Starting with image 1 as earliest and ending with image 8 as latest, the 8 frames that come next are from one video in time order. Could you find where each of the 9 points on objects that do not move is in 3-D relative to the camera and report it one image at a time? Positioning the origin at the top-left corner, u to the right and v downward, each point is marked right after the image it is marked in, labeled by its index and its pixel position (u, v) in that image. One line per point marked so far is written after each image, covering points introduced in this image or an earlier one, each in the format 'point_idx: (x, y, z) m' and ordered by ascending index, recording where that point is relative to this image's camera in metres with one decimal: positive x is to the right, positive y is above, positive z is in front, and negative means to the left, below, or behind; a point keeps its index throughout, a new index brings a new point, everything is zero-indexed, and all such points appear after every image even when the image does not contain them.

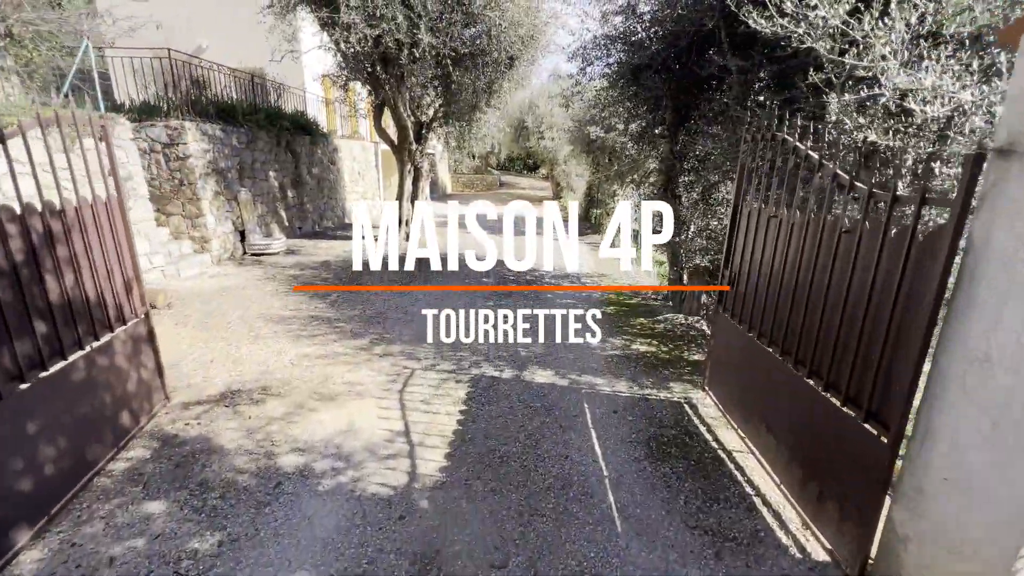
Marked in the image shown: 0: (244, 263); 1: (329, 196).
0: (-4.1, +0.4, +6.9) m
1: (-4.3, +2.2, +10.7) m
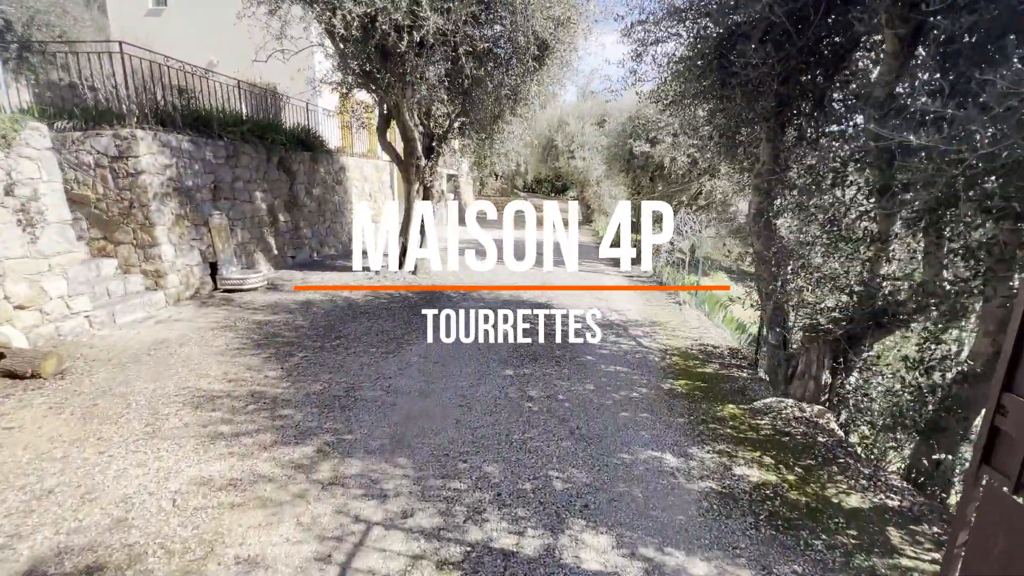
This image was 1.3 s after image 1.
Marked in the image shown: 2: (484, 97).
0: (-3.8, -0.2, +5.6) m
1: (-3.8, +1.4, +9.5) m
2: (-0.5, +2.9, +6.8) m
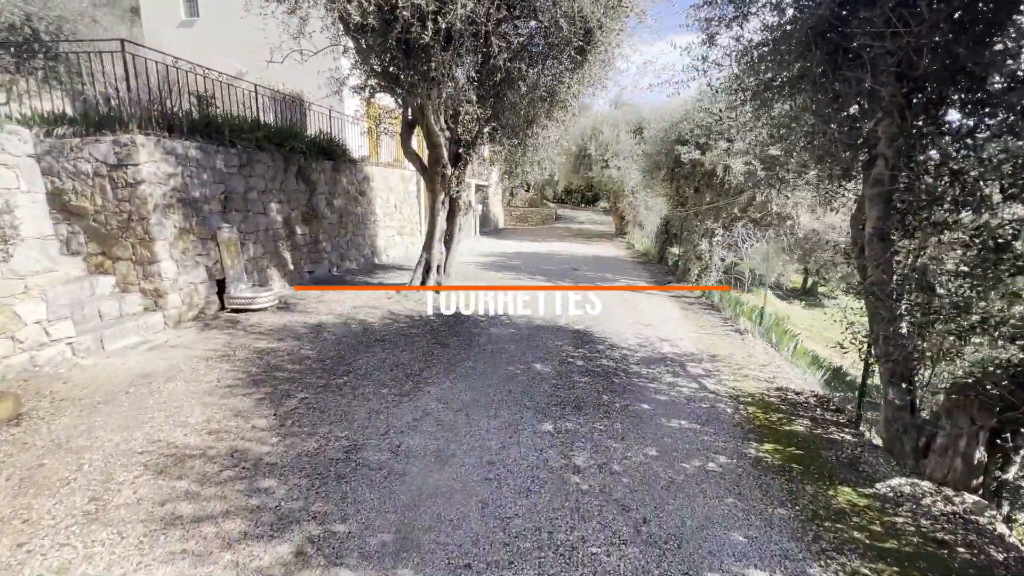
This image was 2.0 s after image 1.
0: (-3.4, -0.4, +5.1) m
1: (-3.1, +1.1, +9.0) m
2: (0.0, +2.6, +6.1) m
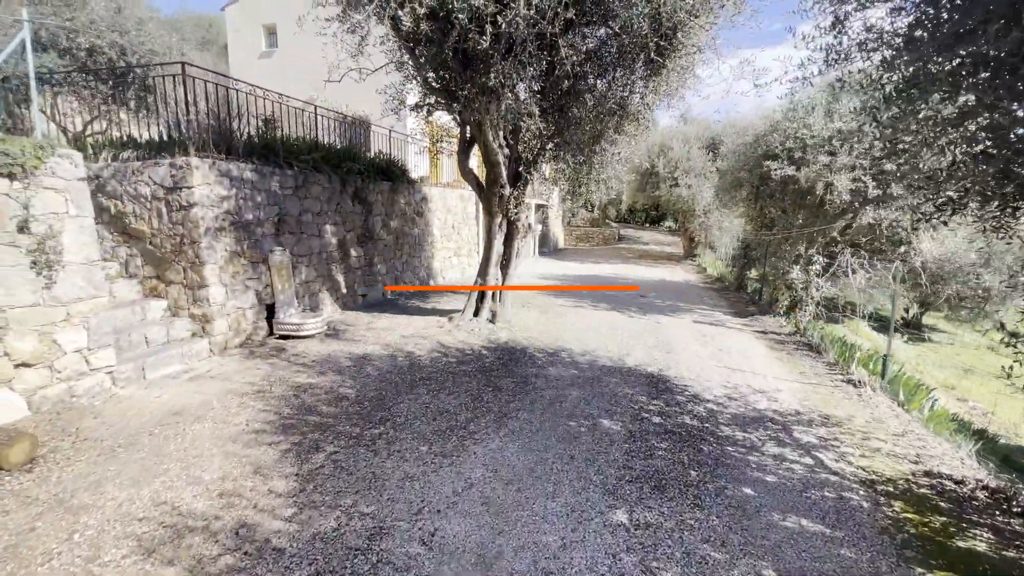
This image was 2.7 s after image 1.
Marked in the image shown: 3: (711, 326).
0: (-2.8, -0.7, +4.9) m
1: (-2.0, +0.7, +8.7) m
2: (+0.8, +2.2, +5.6) m
3: (+3.2, -0.6, +7.2) m
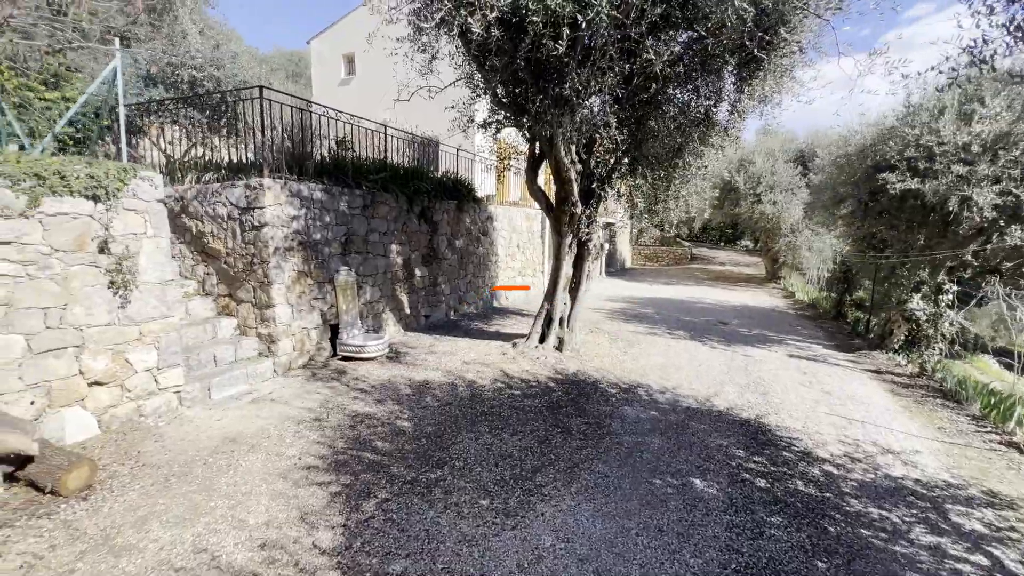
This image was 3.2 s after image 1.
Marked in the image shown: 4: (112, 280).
0: (-2.0, -0.9, +4.8) m
1: (-0.7, +0.3, +8.5) m
2: (+1.7, +1.9, +5.1) m
3: (+4.2, -1.0, +6.2) m
4: (-3.0, +0.1, +3.3) m
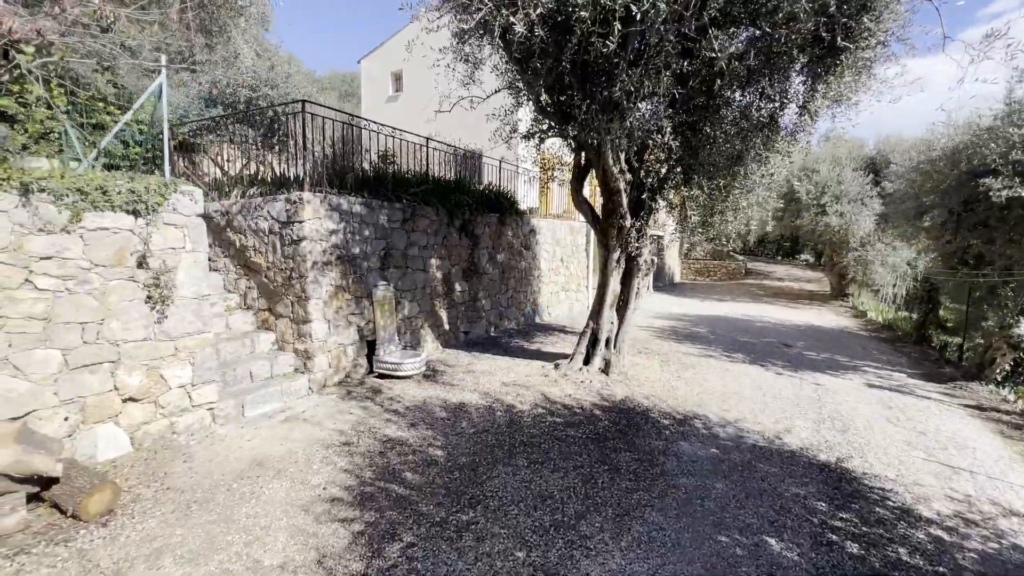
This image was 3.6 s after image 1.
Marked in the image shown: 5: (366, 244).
0: (-1.6, -1.1, +4.6) m
1: (+0.1, 0.0, +8.3) m
2: (+2.1, +1.6, +4.7) m
3: (+4.7, -1.3, +5.5) m
4: (-2.7, -0.1, +3.3) m
5: (-1.7, +0.5, +5.2) m
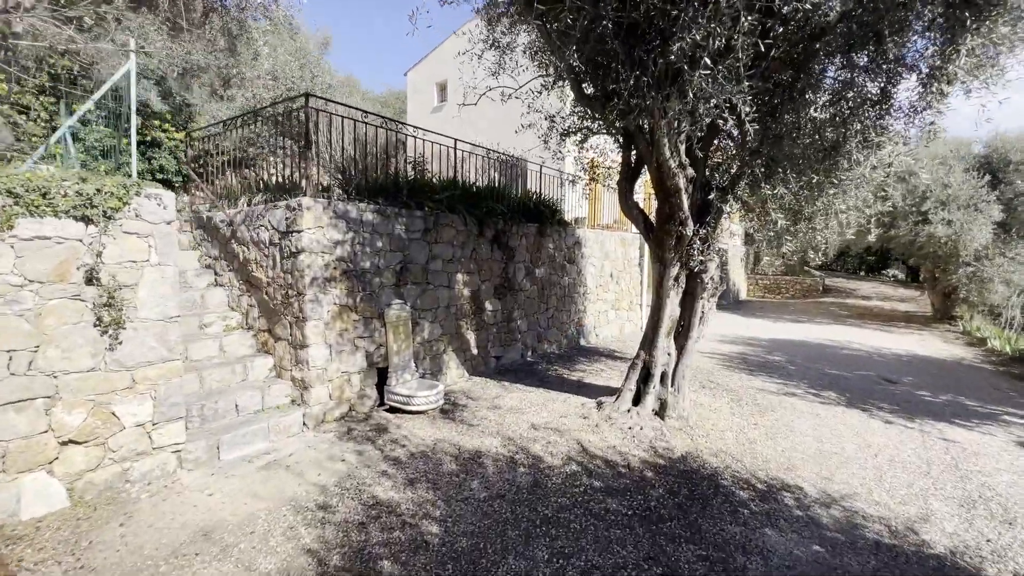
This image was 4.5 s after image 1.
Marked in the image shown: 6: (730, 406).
0: (-1.4, -1.3, +4.0) m
1: (+0.8, -0.3, +7.4) m
2: (+2.4, +1.4, +3.6) m
3: (+5.0, -1.5, +4.0) m
4: (-2.5, -0.2, +2.8) m
5: (-1.3, +0.3, +4.5) m
6: (+2.3, -1.2, +4.7) m
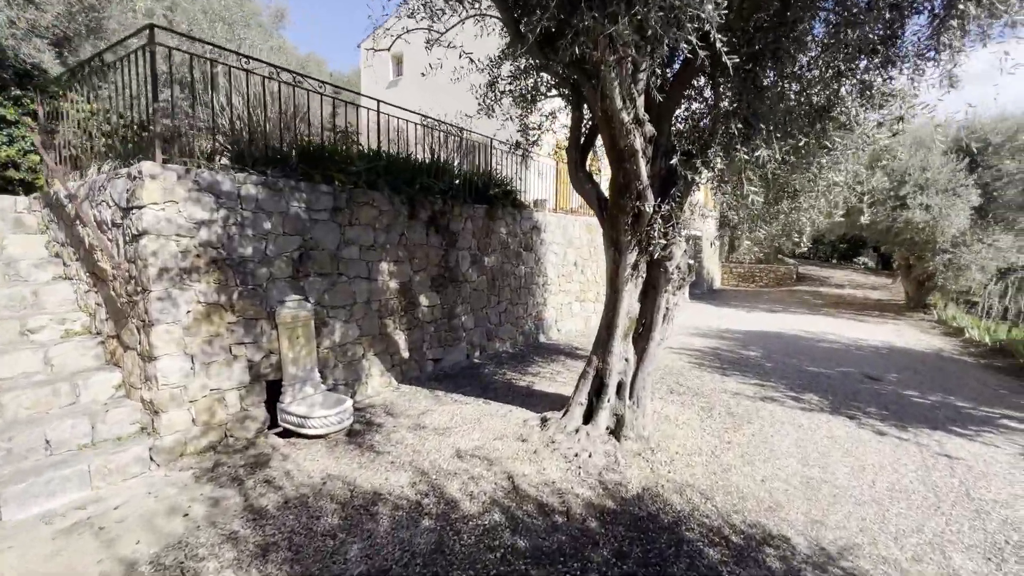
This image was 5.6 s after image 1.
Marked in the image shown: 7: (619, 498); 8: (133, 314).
0: (-2.0, -1.2, +3.1) m
1: (0.0, -0.2, +6.5) m
2: (+1.8, +1.5, +2.8) m
3: (+4.4, -1.5, +3.4) m
4: (-3.1, -0.2, +1.8) m
5: (-2.0, +0.4, +3.6) m
6: (+1.7, -1.1, +4.0) m
7: (+0.7, -1.3, +2.8) m
8: (-2.6, -0.2, +3.1) m
